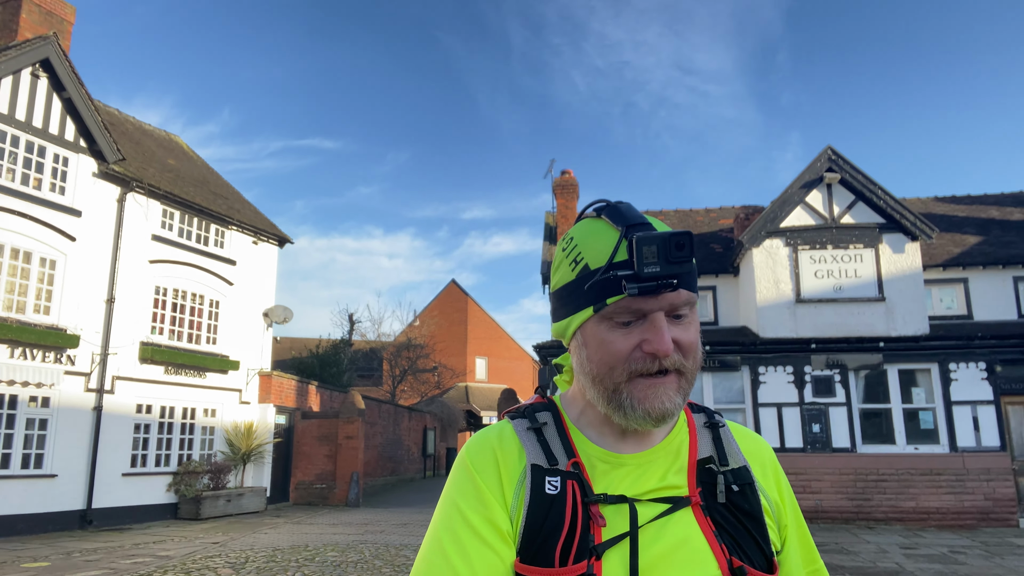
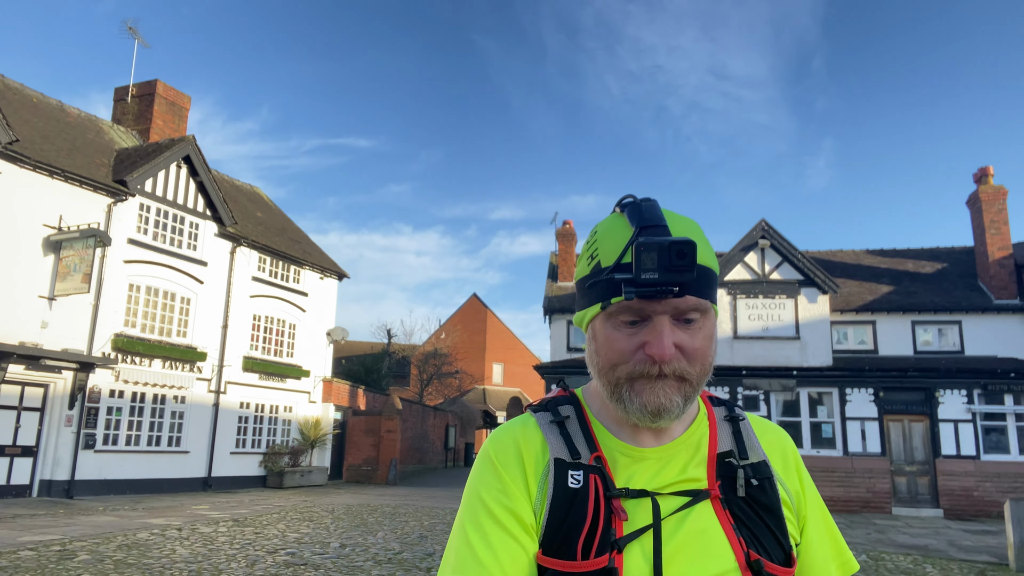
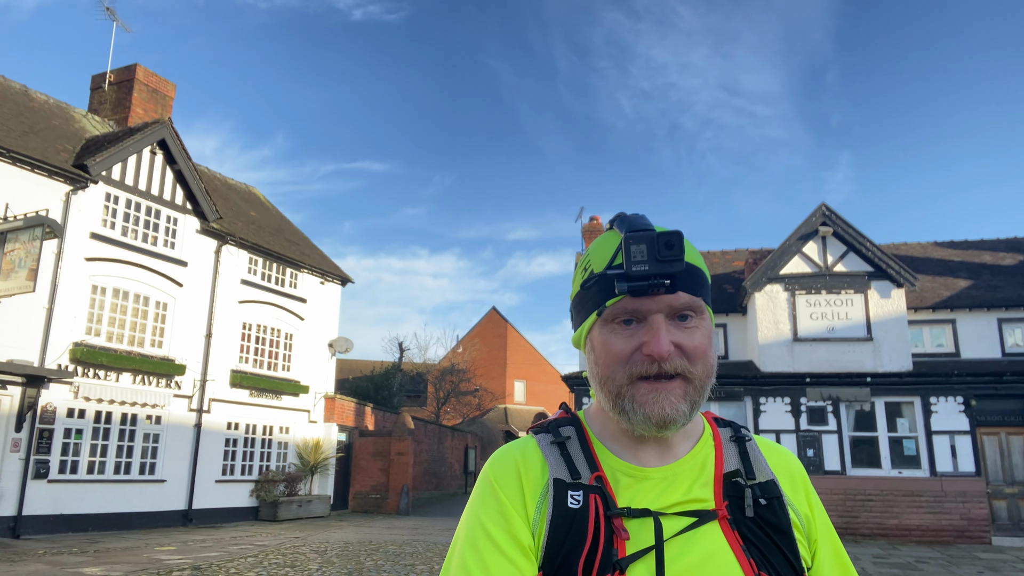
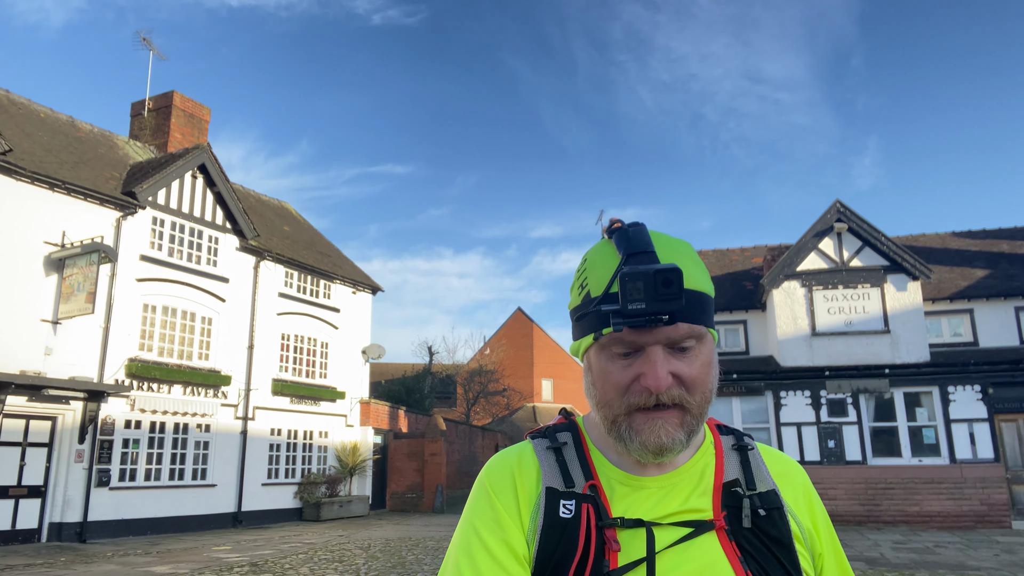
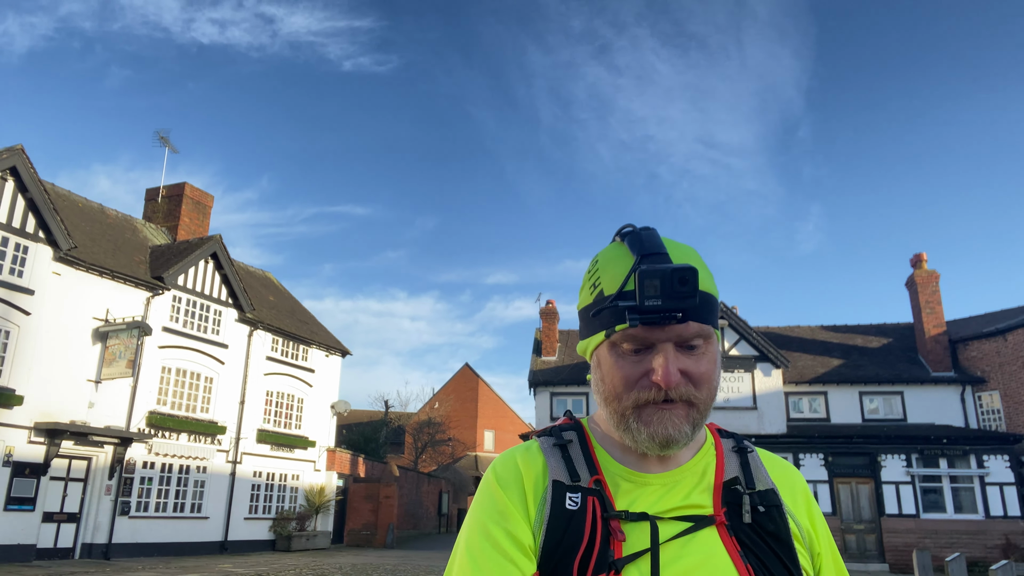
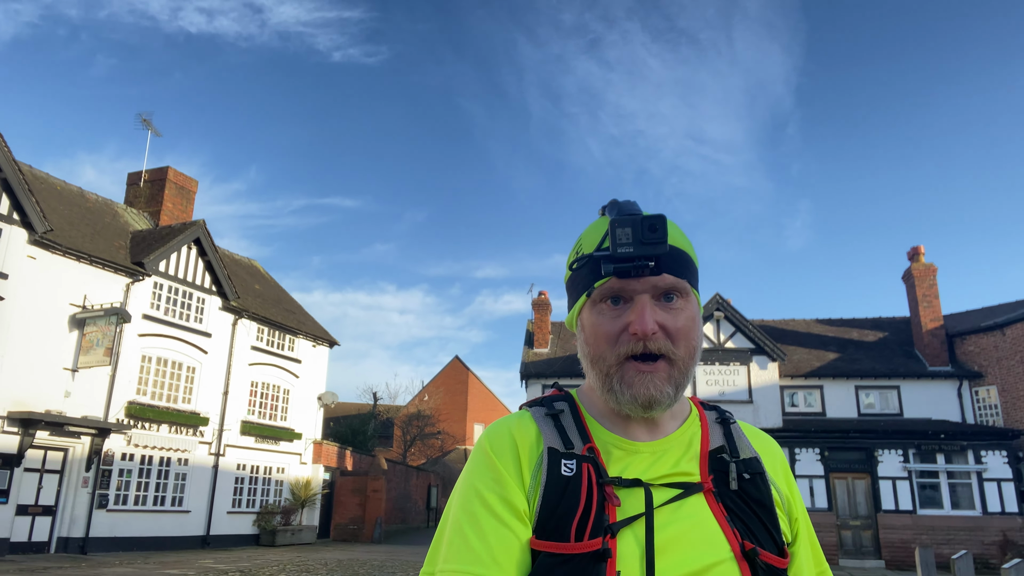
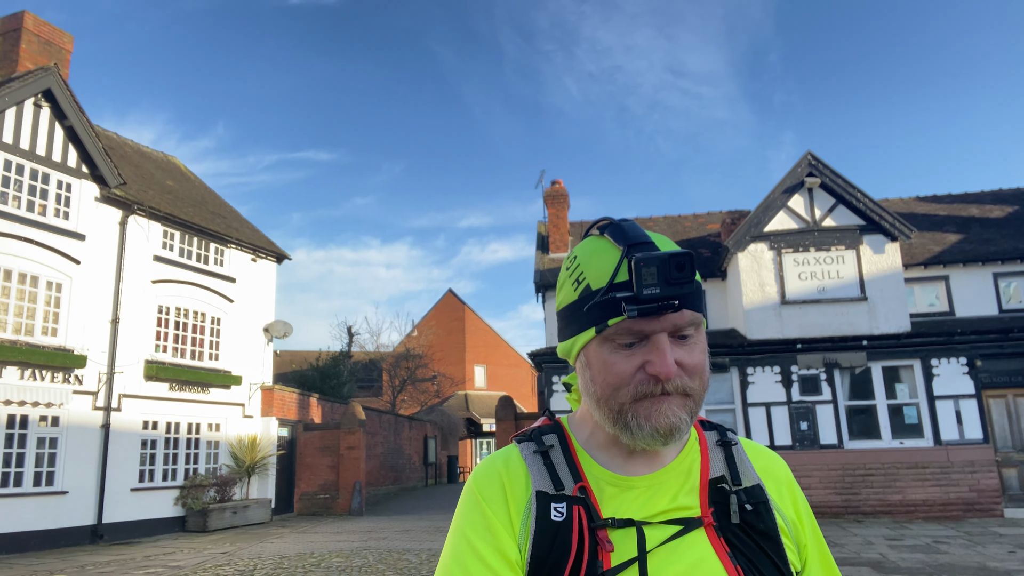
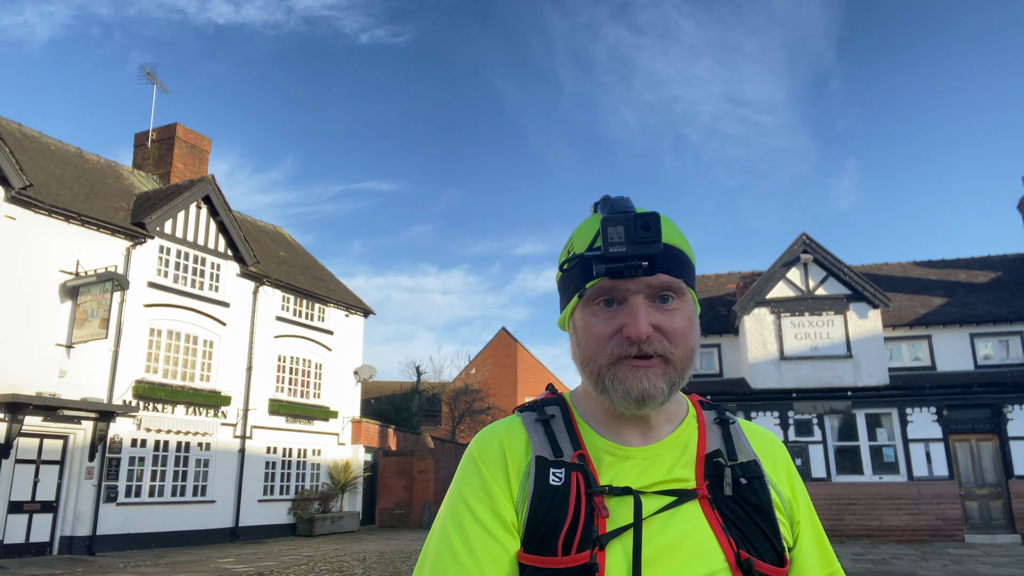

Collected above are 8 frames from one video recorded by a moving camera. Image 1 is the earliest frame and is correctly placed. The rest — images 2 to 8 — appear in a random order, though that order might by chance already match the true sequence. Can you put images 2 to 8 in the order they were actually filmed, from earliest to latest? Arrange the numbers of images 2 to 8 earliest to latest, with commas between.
7, 3, 4, 8, 2, 6, 5
